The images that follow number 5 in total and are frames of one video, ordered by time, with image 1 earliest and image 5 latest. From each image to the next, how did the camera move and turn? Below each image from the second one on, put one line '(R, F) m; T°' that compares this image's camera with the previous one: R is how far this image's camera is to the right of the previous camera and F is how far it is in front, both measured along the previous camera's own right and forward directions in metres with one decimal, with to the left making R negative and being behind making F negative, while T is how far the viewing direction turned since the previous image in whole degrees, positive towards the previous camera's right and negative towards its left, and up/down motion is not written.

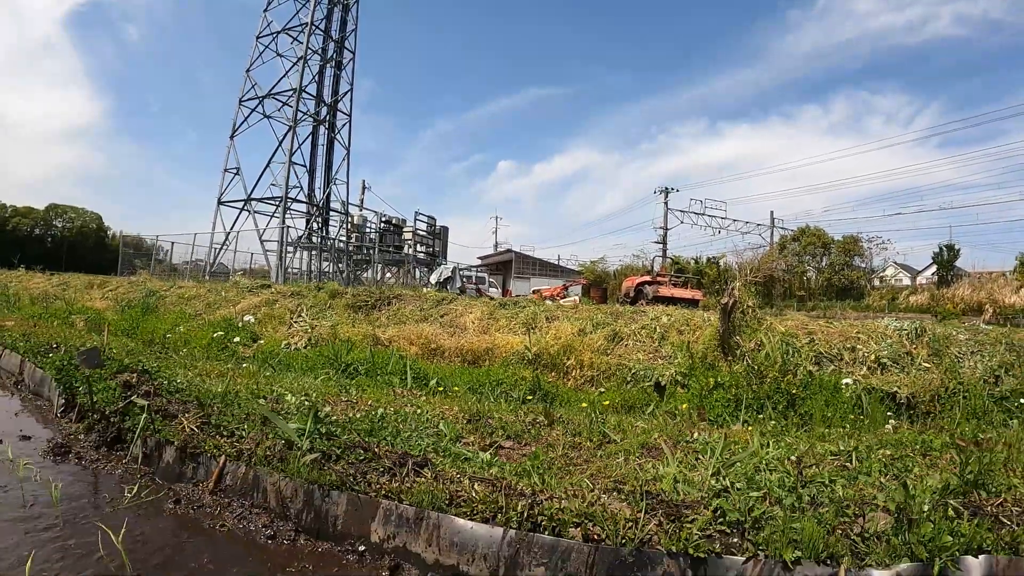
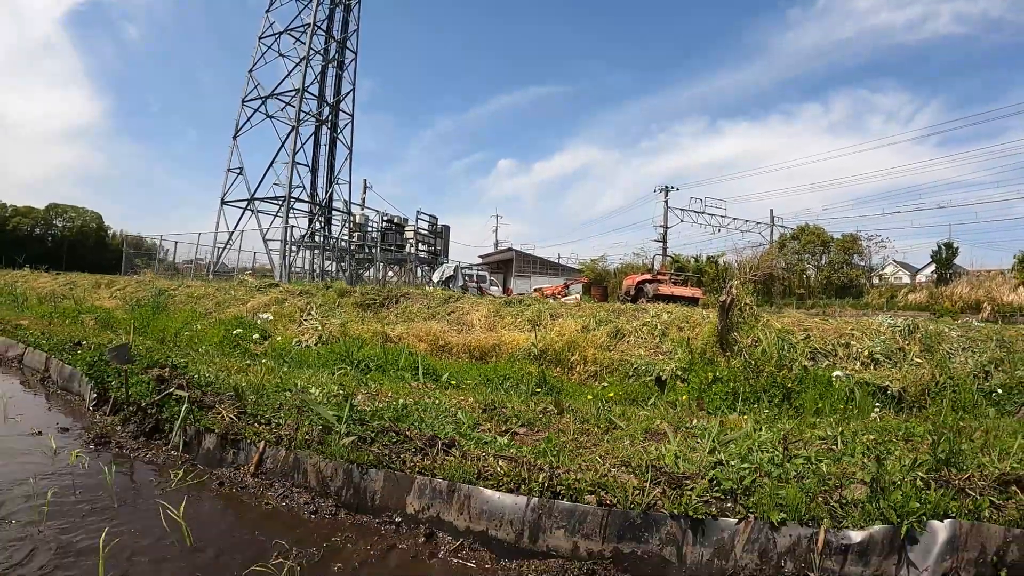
(-0.1, -0.2) m; 0°
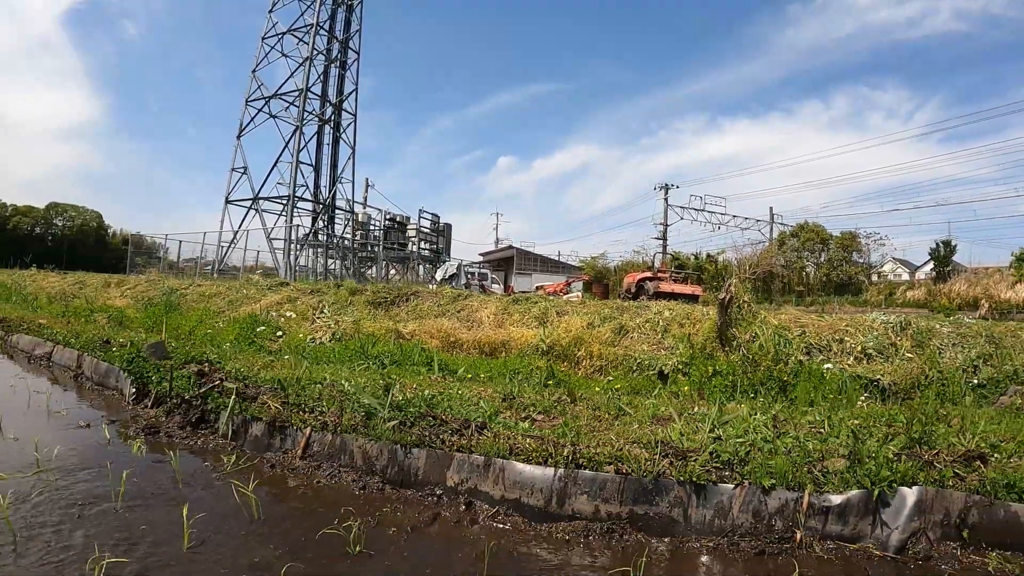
(-0.1, -0.3) m; 0°
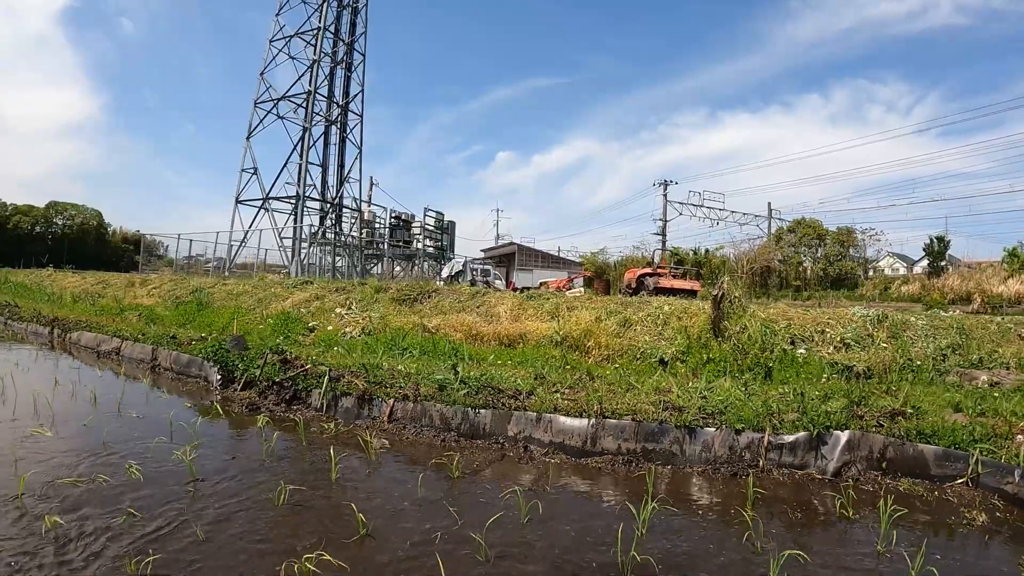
(-0.3, -0.8) m; 0°
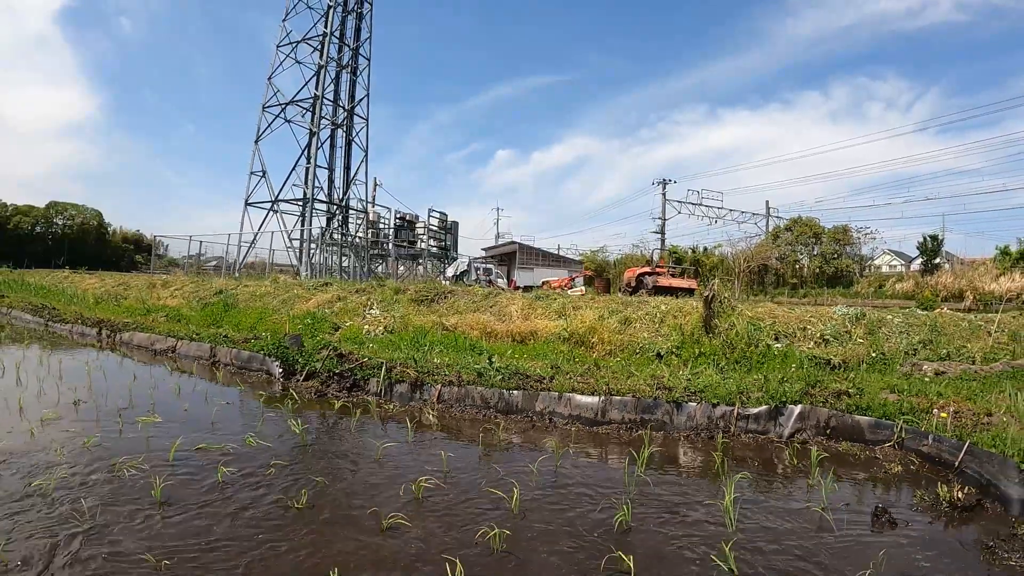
(-0.2, -0.9) m; 0°
